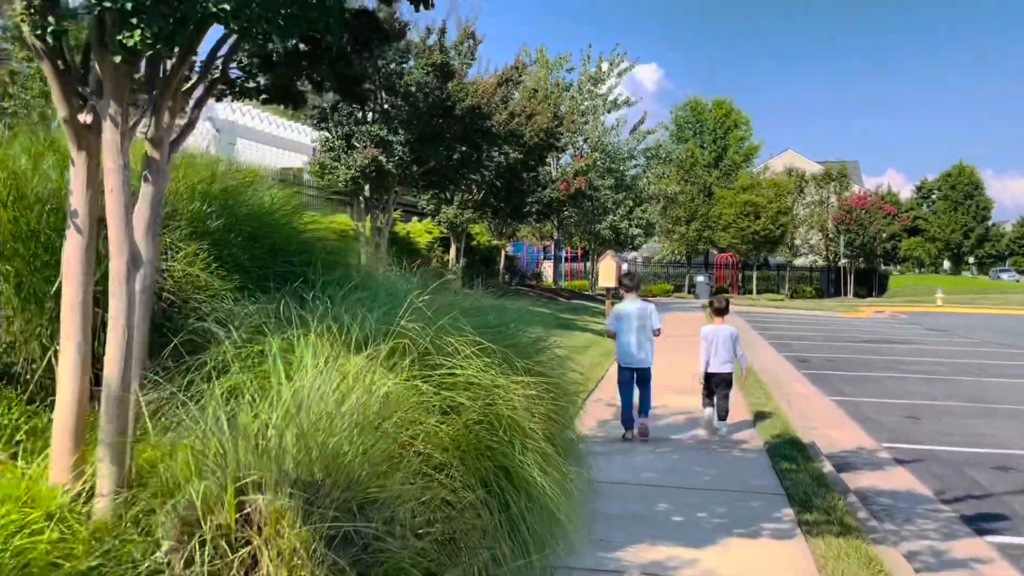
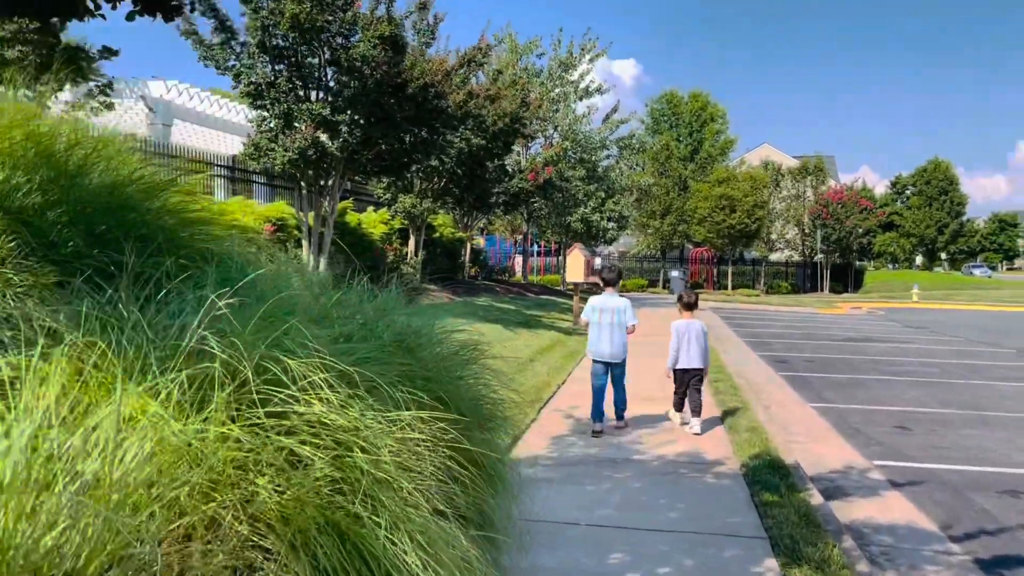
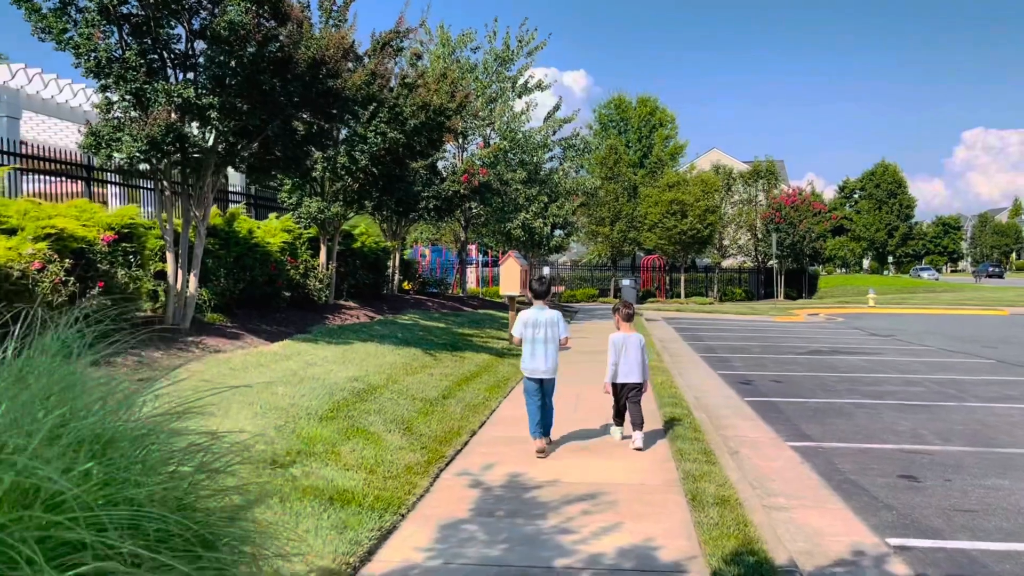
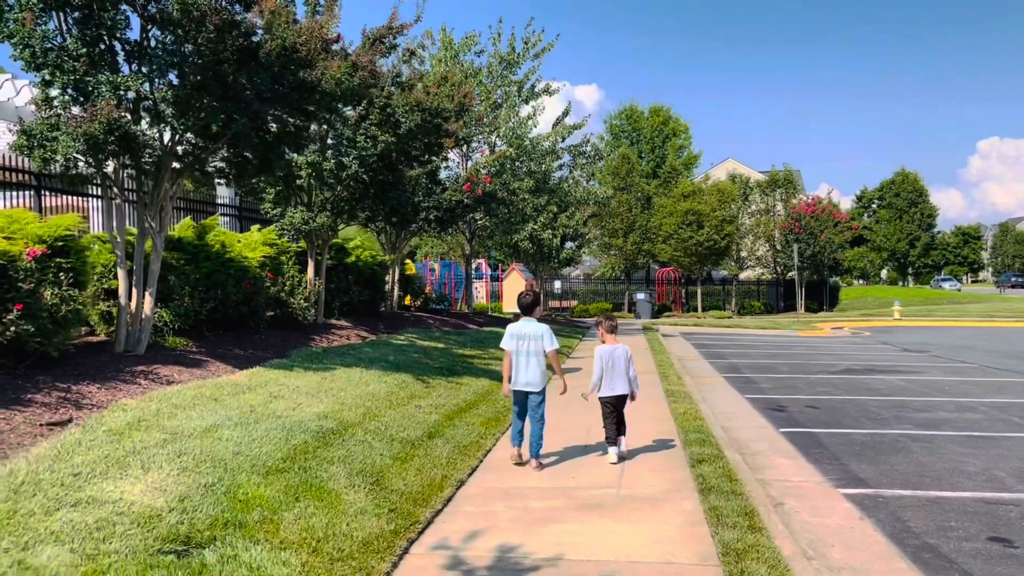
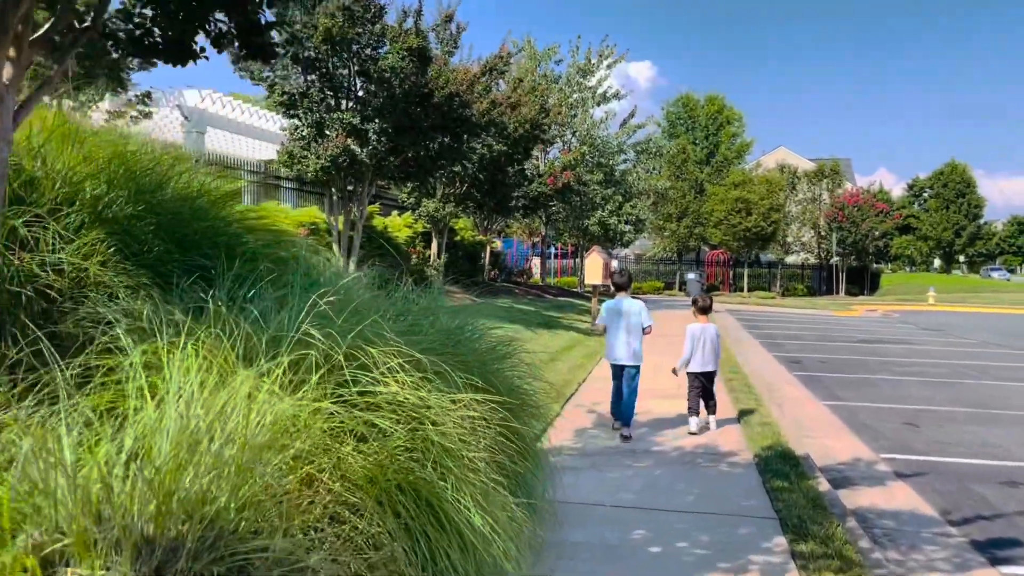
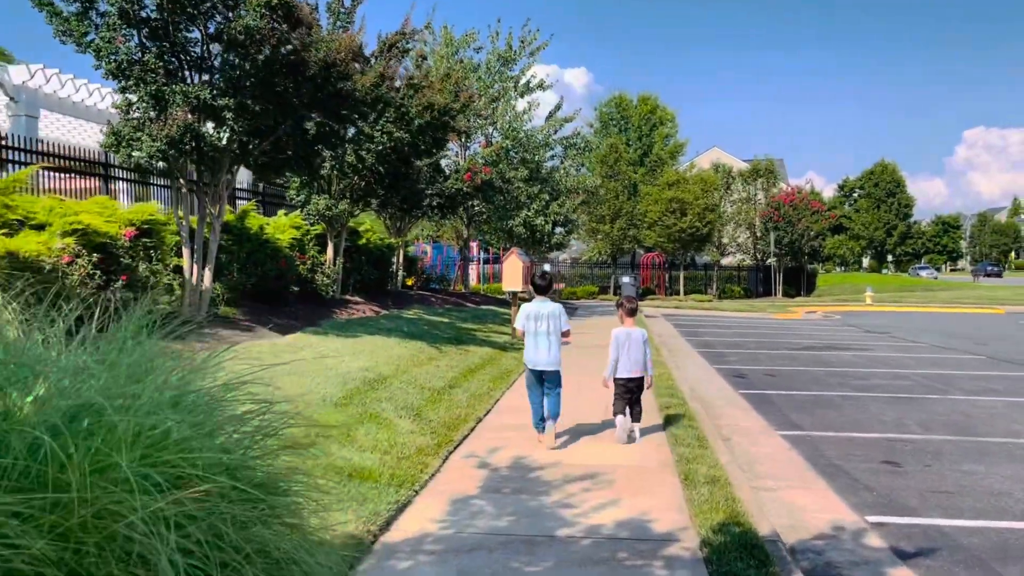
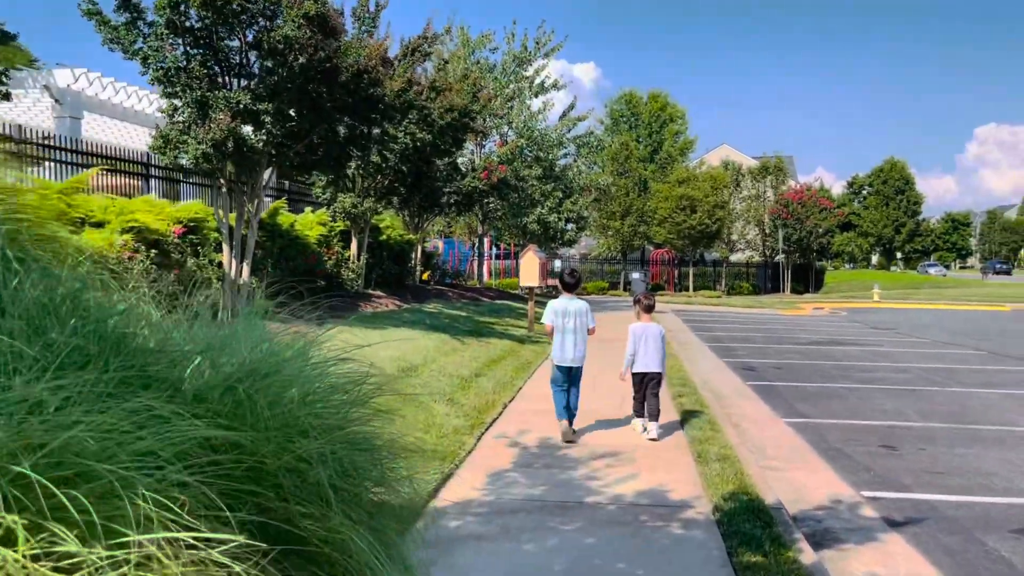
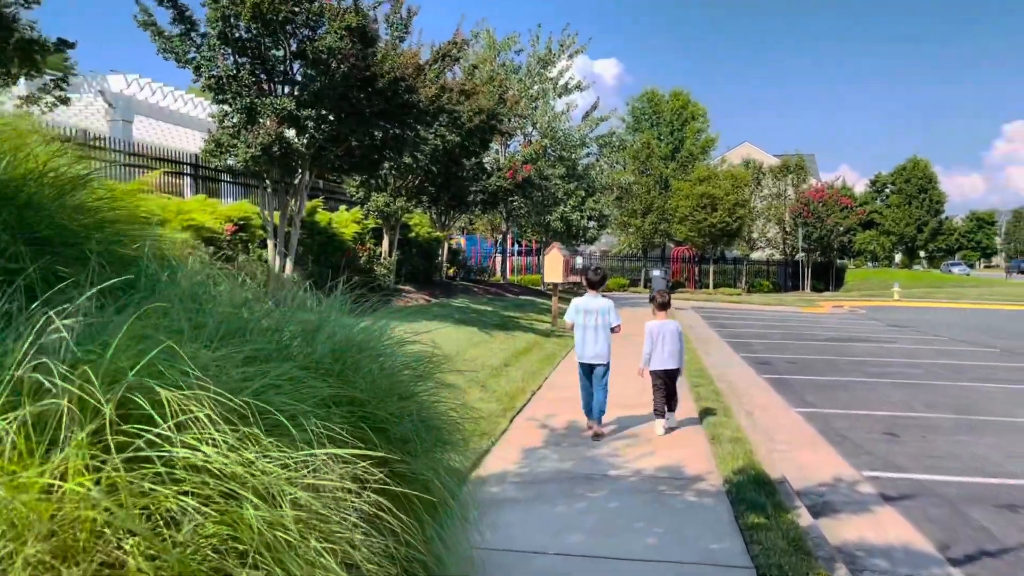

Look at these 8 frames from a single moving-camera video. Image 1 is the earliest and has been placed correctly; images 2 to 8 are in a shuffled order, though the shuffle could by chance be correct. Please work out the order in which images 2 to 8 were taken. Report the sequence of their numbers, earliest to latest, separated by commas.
5, 2, 8, 7, 6, 3, 4
